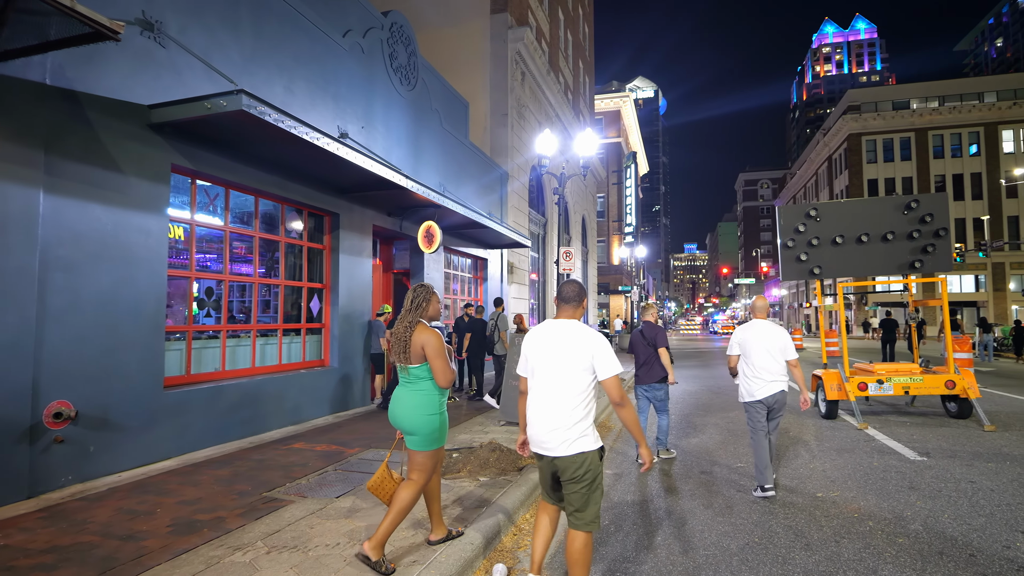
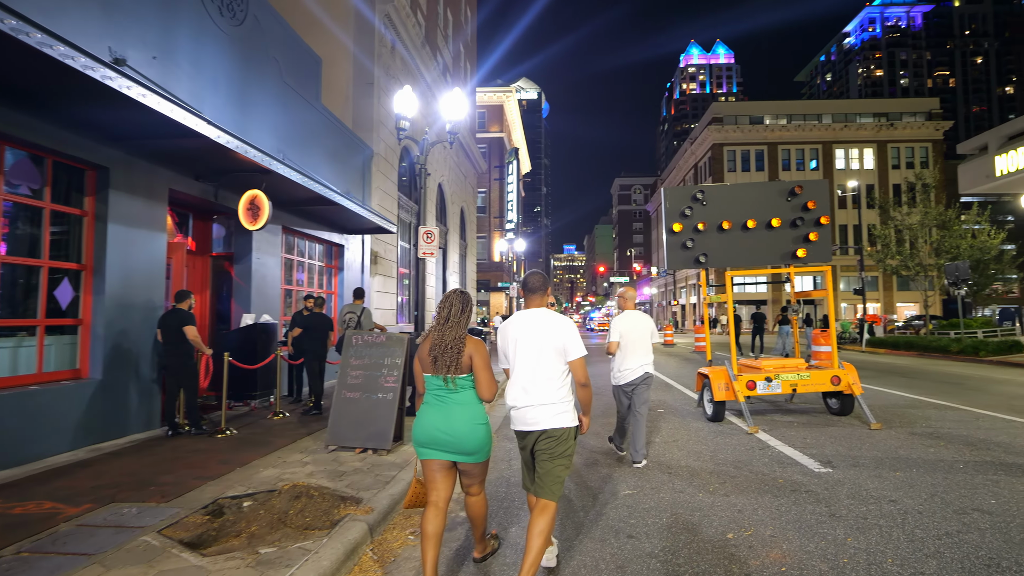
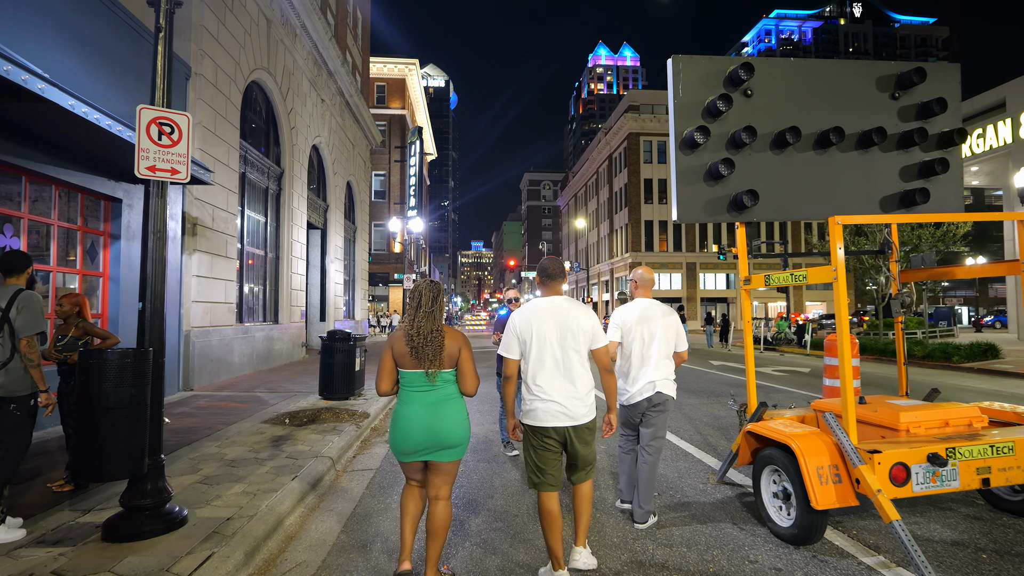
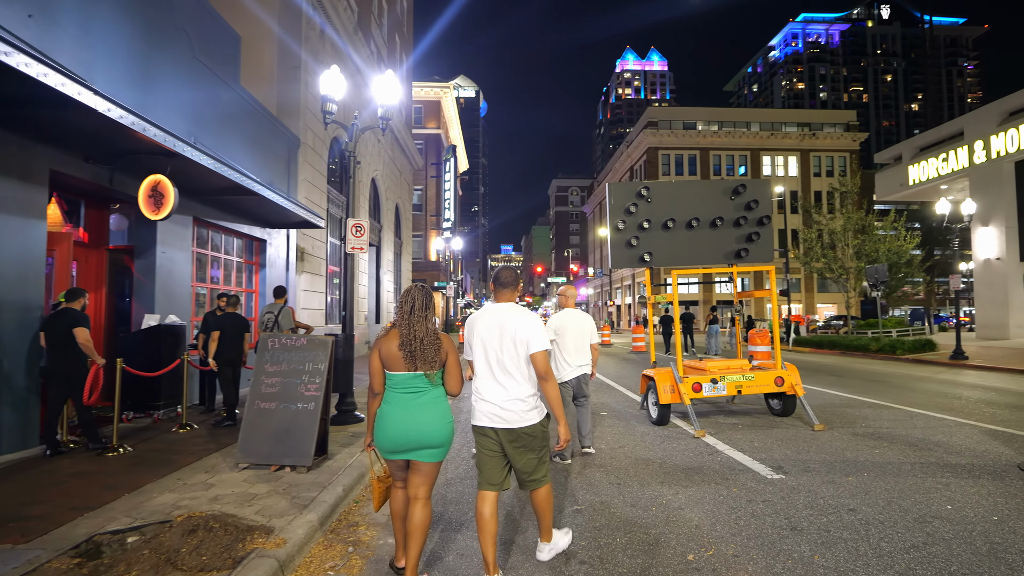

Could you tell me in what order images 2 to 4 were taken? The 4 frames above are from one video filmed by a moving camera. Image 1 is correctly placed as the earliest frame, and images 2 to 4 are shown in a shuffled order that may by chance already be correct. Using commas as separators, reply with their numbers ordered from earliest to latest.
2, 4, 3
